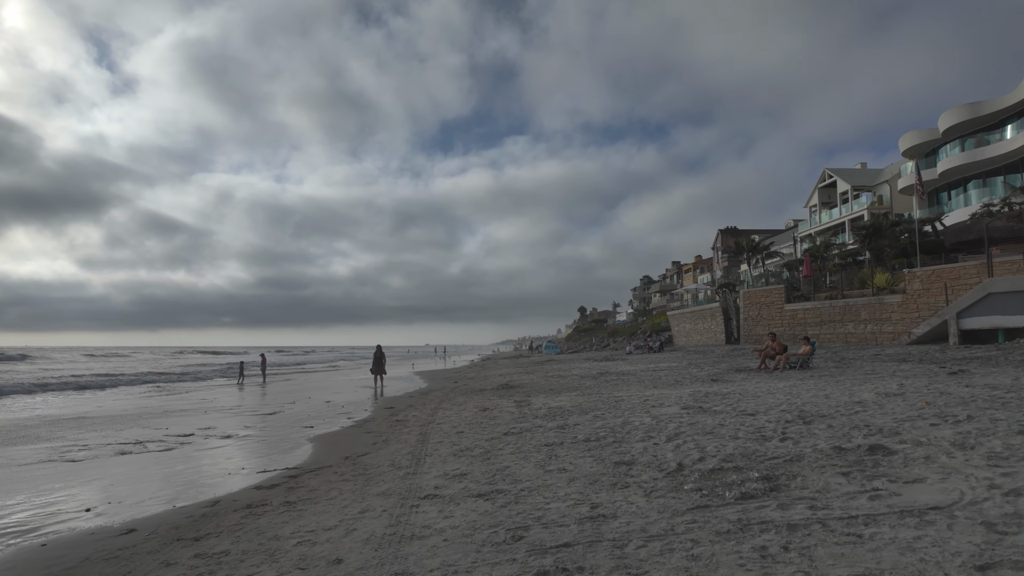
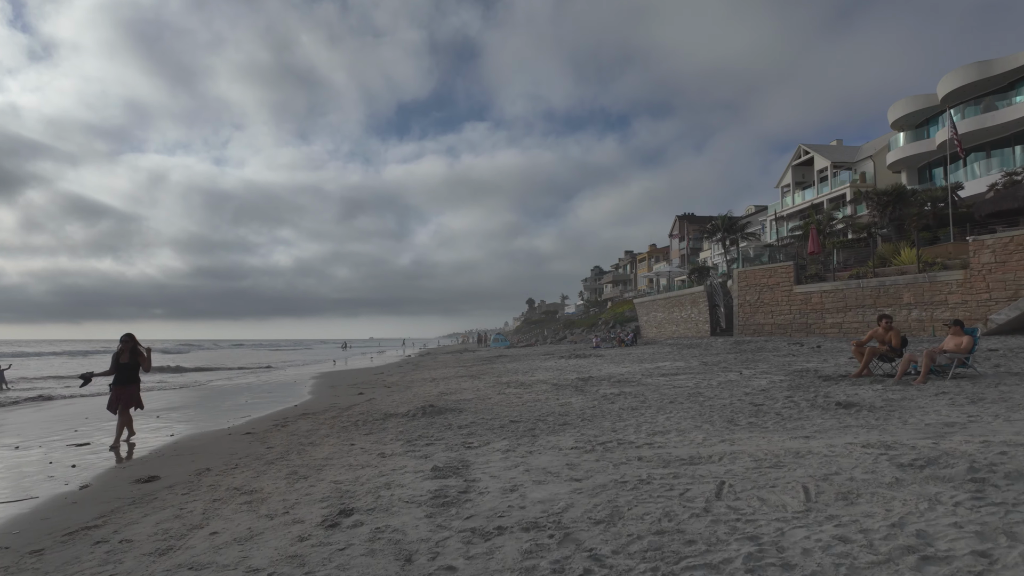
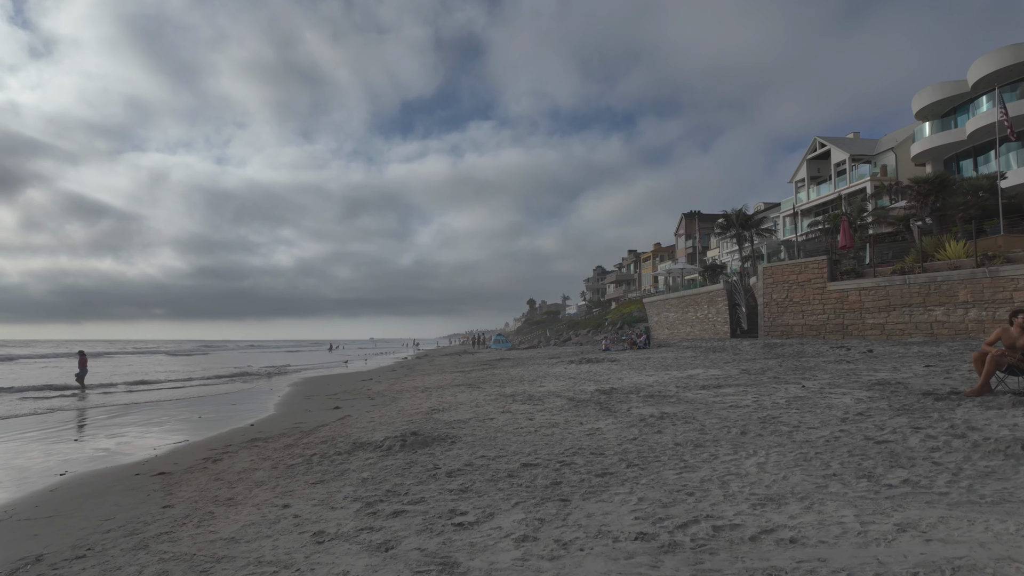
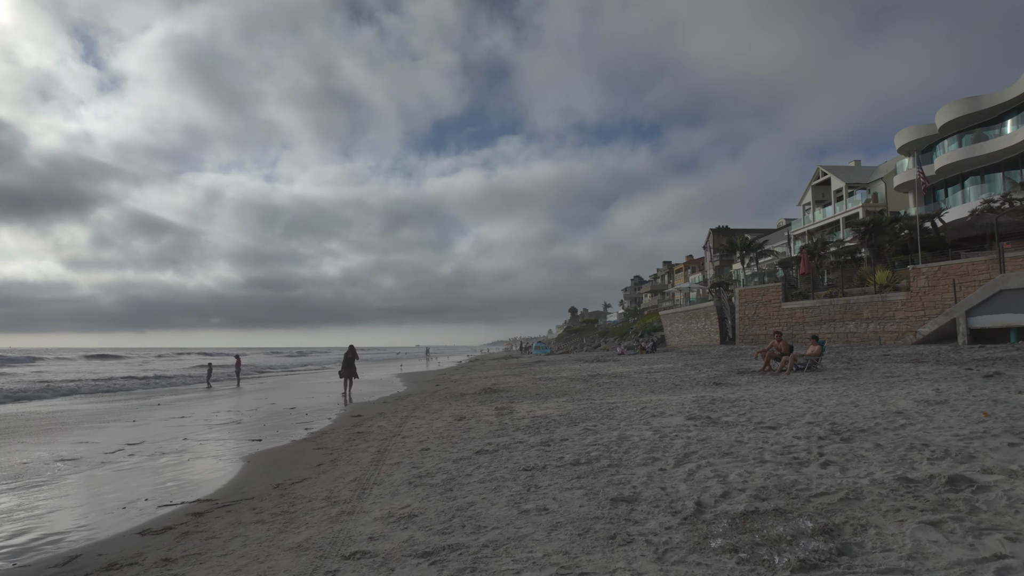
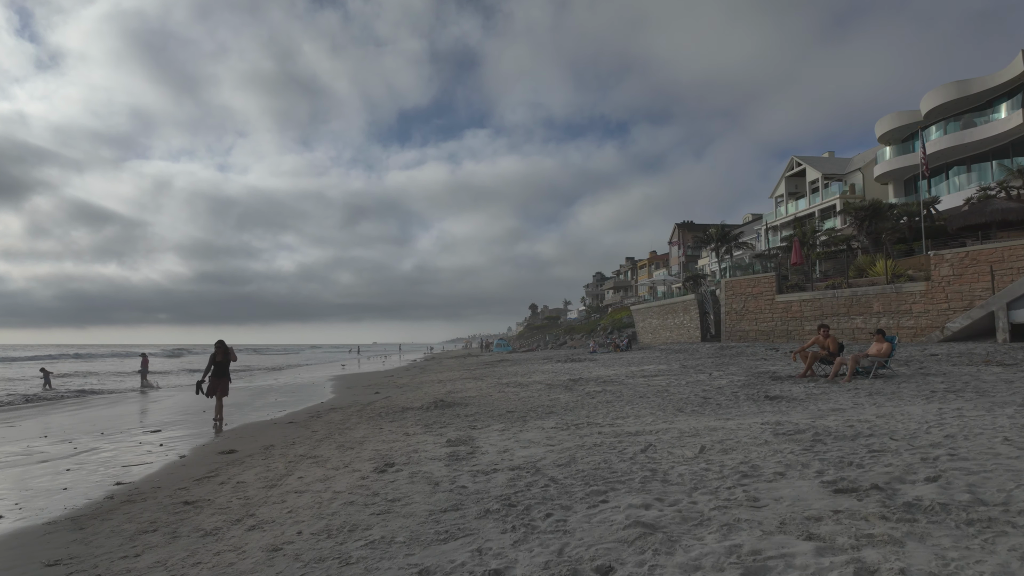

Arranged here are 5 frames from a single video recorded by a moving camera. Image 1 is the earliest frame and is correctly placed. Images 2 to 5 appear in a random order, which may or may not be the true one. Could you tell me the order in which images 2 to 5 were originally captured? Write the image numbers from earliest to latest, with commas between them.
4, 5, 2, 3
